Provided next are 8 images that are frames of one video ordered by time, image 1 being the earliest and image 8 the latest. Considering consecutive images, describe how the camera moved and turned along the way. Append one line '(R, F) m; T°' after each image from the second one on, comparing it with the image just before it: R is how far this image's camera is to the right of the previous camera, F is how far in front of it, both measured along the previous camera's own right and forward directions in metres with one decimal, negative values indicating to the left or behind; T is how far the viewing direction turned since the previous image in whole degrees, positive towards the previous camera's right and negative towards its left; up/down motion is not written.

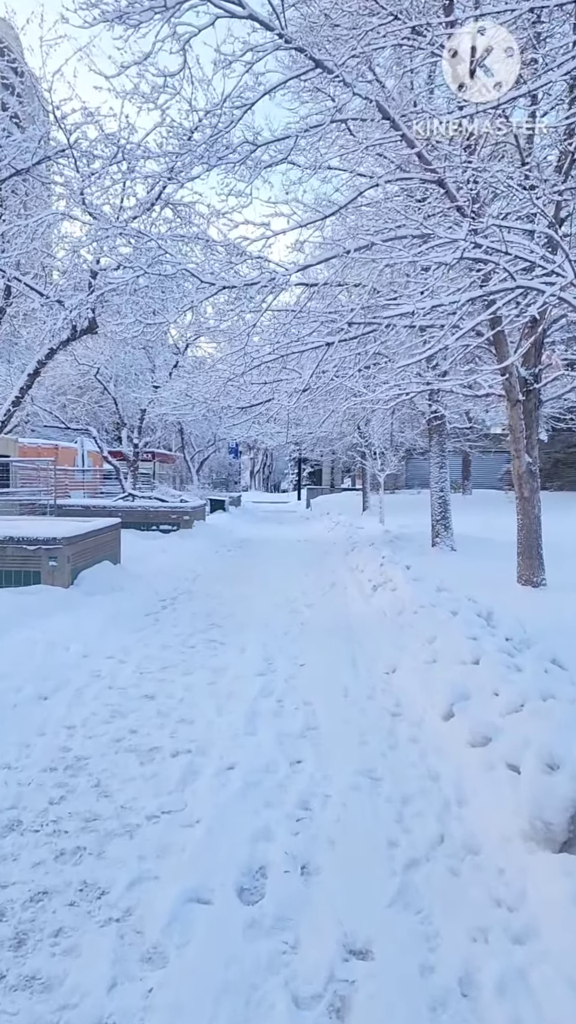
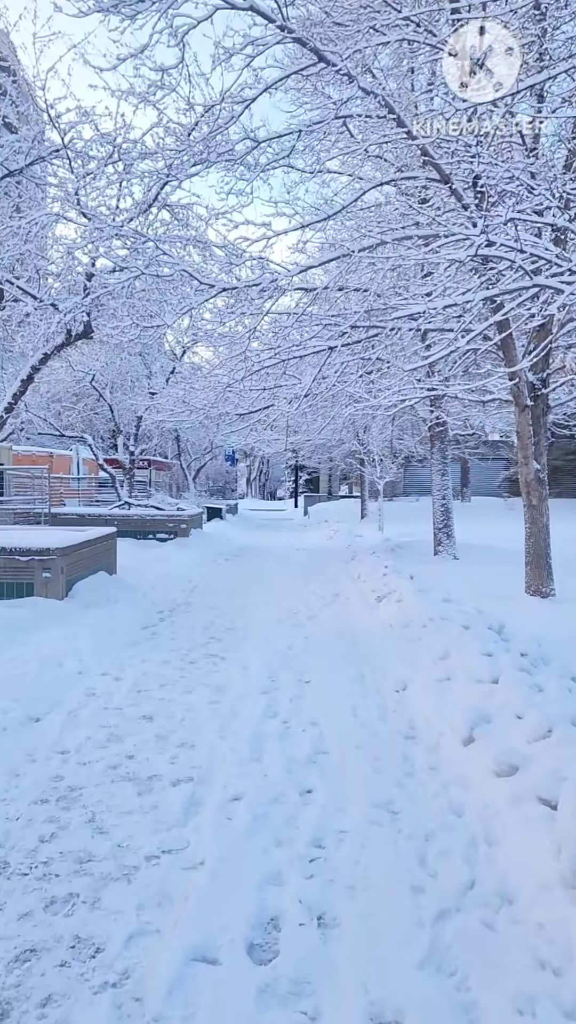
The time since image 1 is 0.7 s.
(-0.1, +0.2) m; 0°
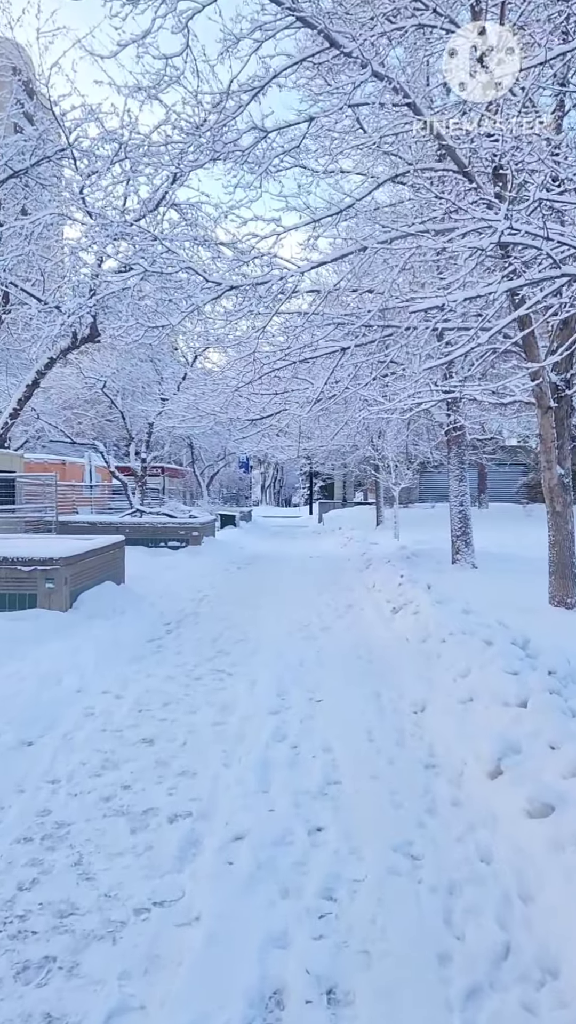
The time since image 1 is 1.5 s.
(0.0, +0.3) m; -1°
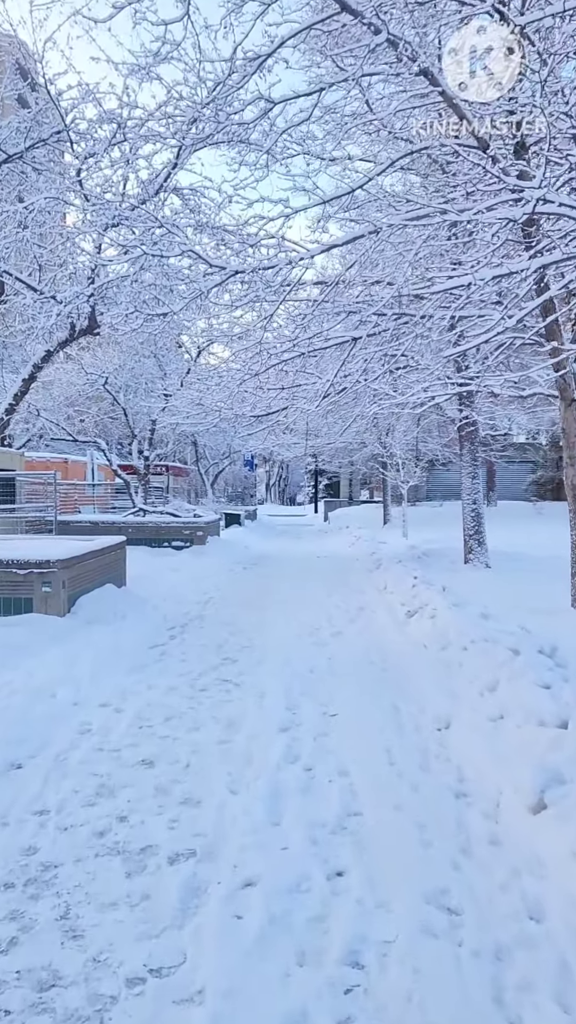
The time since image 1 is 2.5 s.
(0.0, +0.3) m; 0°
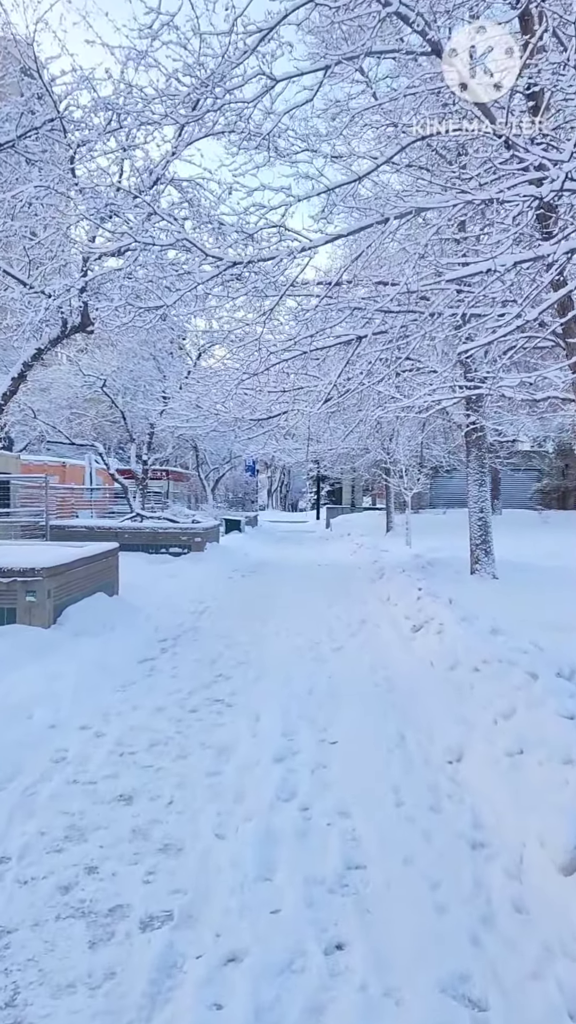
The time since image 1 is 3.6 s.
(0.0, +0.3) m; 0°
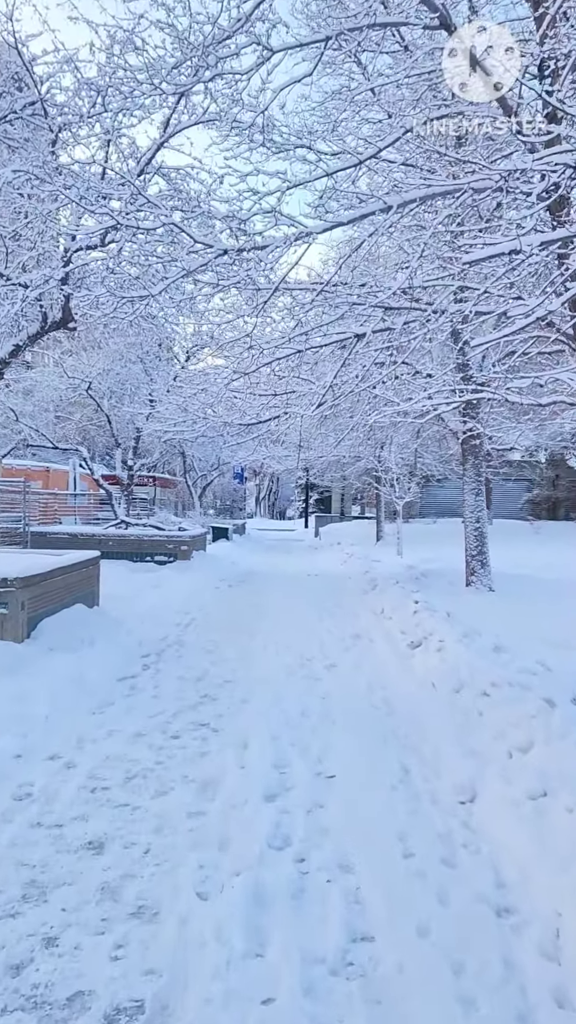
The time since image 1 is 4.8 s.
(0.0, +0.4) m; +1°
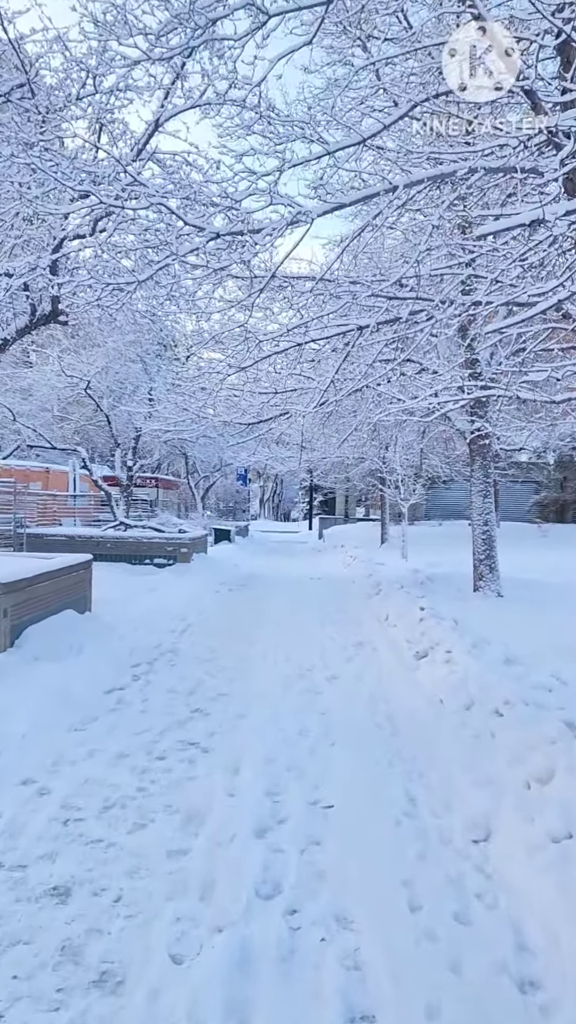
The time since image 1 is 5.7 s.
(+0.1, +0.3) m; 0°
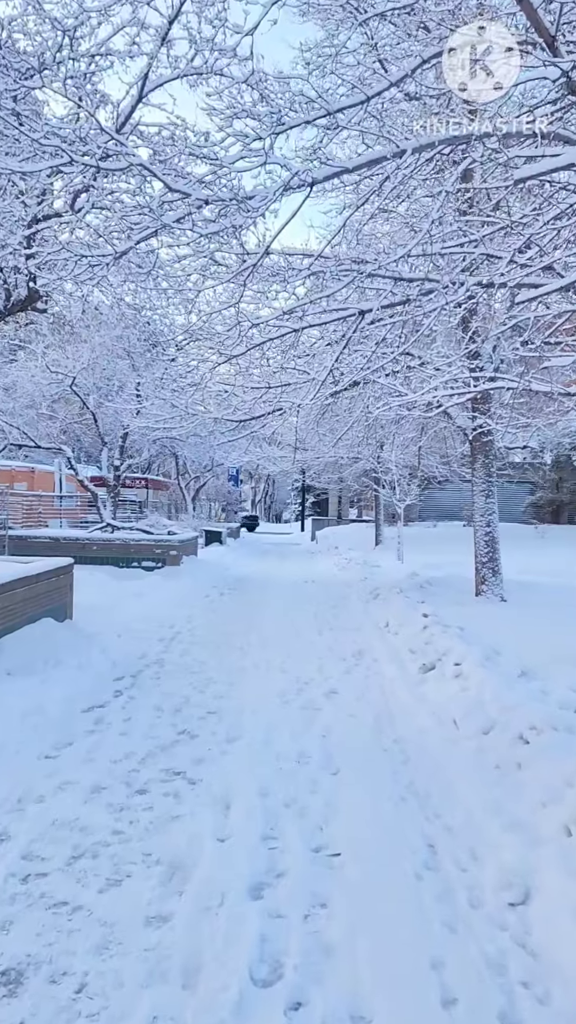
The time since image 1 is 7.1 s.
(0.0, +0.4) m; +1°
